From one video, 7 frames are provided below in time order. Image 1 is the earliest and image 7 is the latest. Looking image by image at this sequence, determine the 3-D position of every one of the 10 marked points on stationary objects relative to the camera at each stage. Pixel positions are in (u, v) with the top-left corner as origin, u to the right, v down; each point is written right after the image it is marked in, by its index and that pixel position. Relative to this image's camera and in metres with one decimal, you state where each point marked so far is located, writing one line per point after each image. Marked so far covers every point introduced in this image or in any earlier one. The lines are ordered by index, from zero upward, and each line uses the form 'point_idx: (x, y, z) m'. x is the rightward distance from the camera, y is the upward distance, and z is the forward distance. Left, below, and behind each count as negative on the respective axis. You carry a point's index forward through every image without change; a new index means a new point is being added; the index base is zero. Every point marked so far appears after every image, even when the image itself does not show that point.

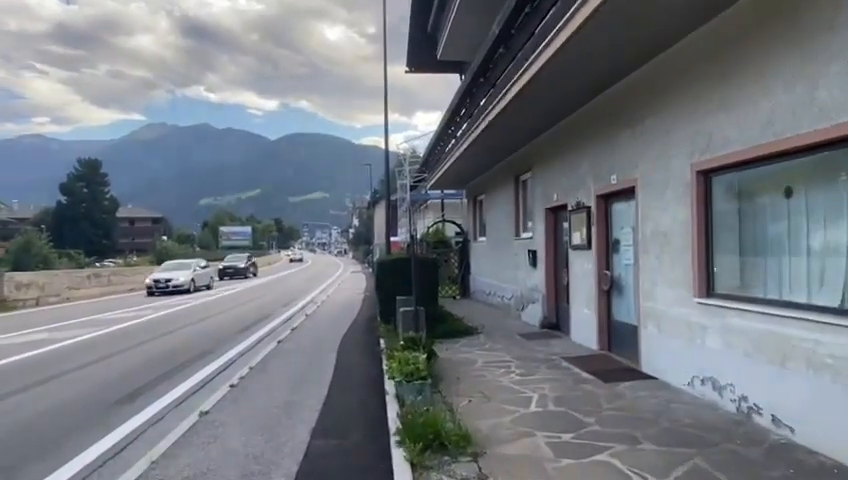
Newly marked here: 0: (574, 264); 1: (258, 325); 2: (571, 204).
0: (+3.0, -0.5, +11.3) m
1: (-4.8, -2.5, +16.6) m
2: (+3.0, +0.7, +11.3) m
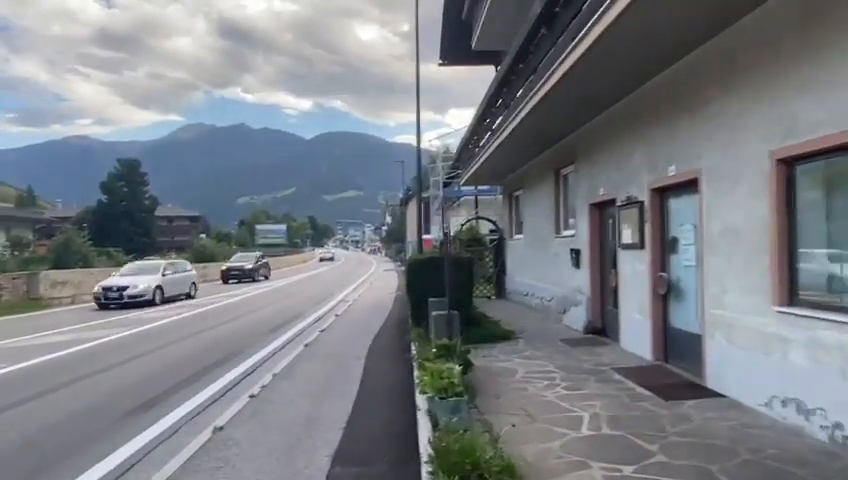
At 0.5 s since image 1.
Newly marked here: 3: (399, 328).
0: (+3.6, -0.4, +10.3) m
1: (-3.9, -2.4, +16.1) m
2: (+3.6, +0.7, +10.3) m
3: (-0.5, -2.1, +13.4) m
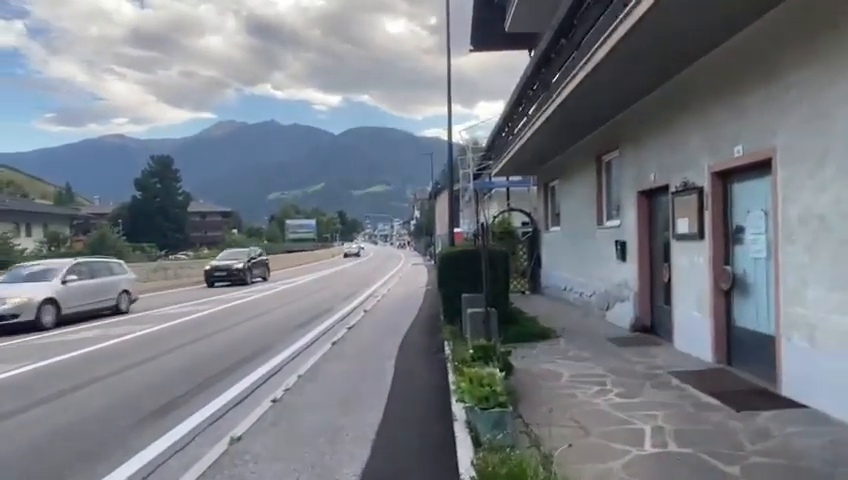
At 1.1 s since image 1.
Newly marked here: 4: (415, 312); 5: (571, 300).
0: (+4.2, -0.3, +9.4) m
1: (-3.0, -2.2, +15.5) m
2: (+4.2, +0.9, +9.4) m
3: (+0.2, -1.9, +12.7) m
4: (-0.2, -2.0, +15.3) m
5: (+4.0, -1.6, +15.5) m
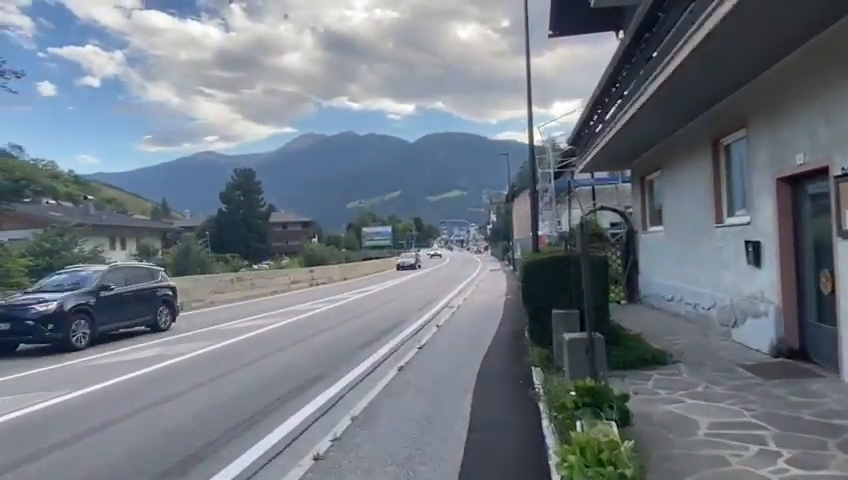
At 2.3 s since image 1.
0: (+5.2, -0.3, +7.1) m
1: (-1.0, -2.4, +14.0) m
2: (+5.2, +0.9, +7.1) m
3: (+1.7, -2.0, +10.8) m
4: (+1.7, -2.1, +13.5) m
5: (+5.9, -1.7, +13.1) m
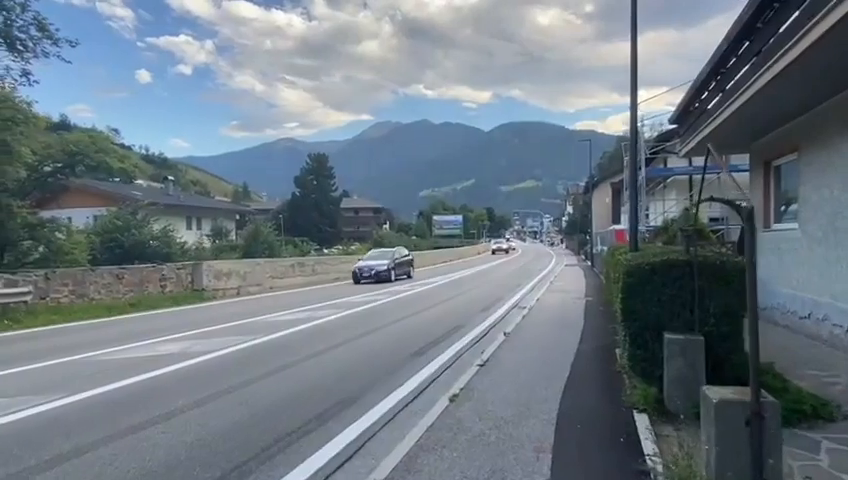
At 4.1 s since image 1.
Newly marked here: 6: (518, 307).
0: (+5.7, -0.4, +4.1) m
1: (+0.3, -2.2, +11.9) m
2: (+5.7, +0.8, +4.1) m
3: (+2.7, -1.9, +8.3) m
4: (+2.9, -2.0, +11.0) m
5: (+7.1, -1.7, +10.1) m
6: (+2.9, -2.1, +18.0) m
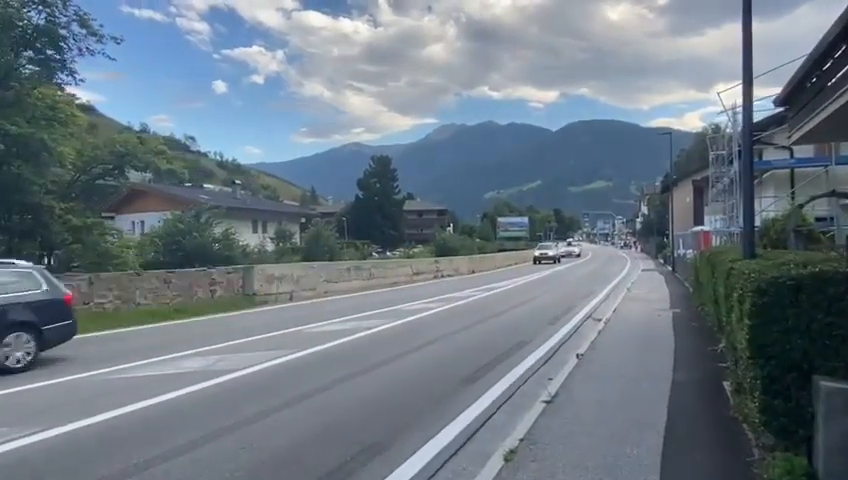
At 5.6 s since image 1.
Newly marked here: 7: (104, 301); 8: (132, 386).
0: (+5.8, -0.4, +1.7) m
1: (+1.3, -2.3, +10.1) m
2: (+5.8, +0.8, +1.7) m
3: (+3.2, -2.0, +6.2) m
4: (+3.8, -2.0, +8.9) m
5: (+7.8, -1.7, +7.5) m
6: (+4.6, -2.2, +15.8) m
7: (-9.7, -1.8, +17.2) m
8: (-4.7, -2.4, +9.2) m
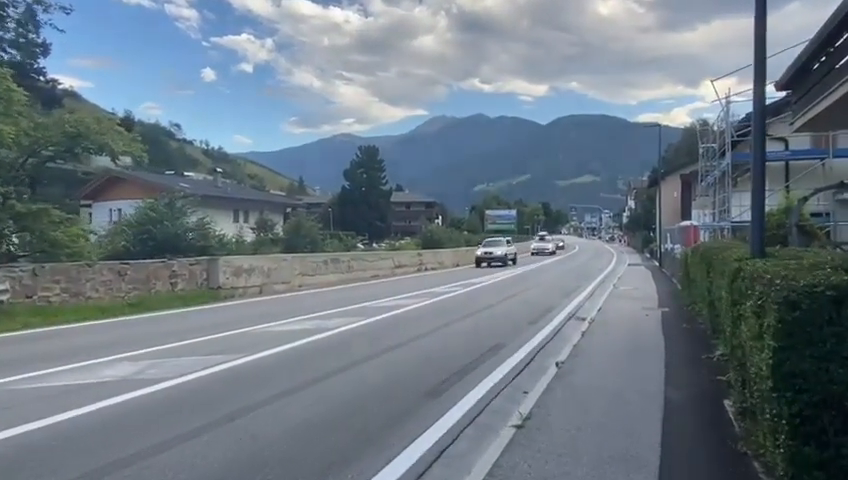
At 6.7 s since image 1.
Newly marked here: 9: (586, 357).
0: (+5.4, -0.5, +0.6) m
1: (+0.7, -2.1, +8.9) m
2: (+5.3, +0.7, +0.6) m
3: (+2.7, -1.9, +5.1) m
4: (+3.2, -1.9, +7.7) m
5: (+7.3, -1.7, +6.5) m
6: (+3.9, -2.0, +14.7) m
7: (-10.4, -1.5, +15.8) m
8: (-5.3, -2.2, +7.9) m
9: (+2.8, -2.0, +9.8) m
